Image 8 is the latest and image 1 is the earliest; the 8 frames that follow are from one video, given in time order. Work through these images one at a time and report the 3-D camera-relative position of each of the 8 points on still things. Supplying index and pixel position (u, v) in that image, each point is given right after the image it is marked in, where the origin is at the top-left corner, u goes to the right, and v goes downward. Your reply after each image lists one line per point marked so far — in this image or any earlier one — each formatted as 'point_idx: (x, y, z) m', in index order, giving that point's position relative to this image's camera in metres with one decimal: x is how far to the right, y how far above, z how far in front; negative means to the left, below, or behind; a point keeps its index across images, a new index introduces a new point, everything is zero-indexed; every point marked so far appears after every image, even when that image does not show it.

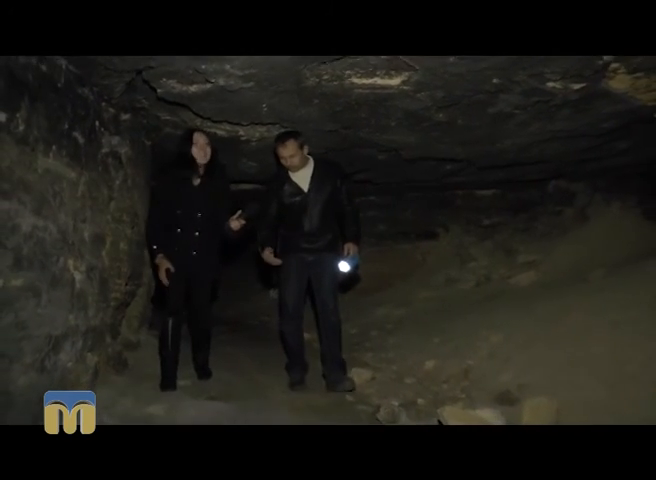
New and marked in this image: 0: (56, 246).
0: (-1.2, 0.0, +3.4) m
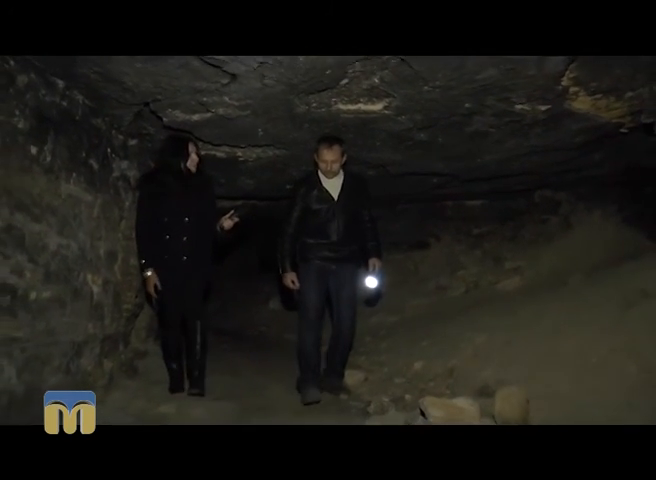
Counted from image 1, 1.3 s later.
0: (-1.3, -0.1, +3.8) m
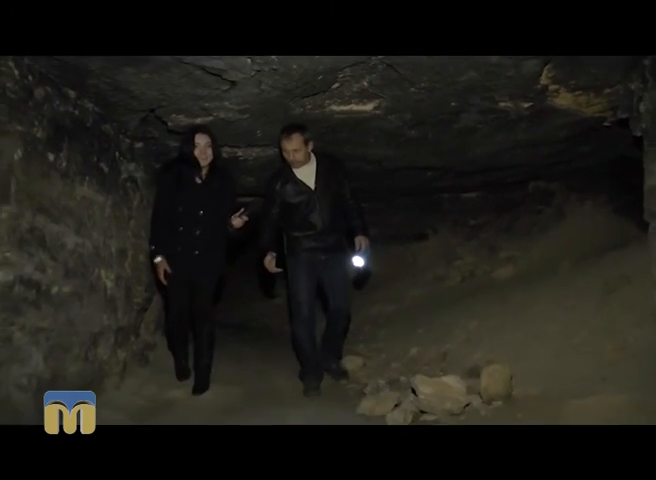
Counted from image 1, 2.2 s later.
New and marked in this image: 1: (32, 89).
0: (-1.3, -0.1, +4.1) m
1: (-1.4, +0.7, +3.5) m
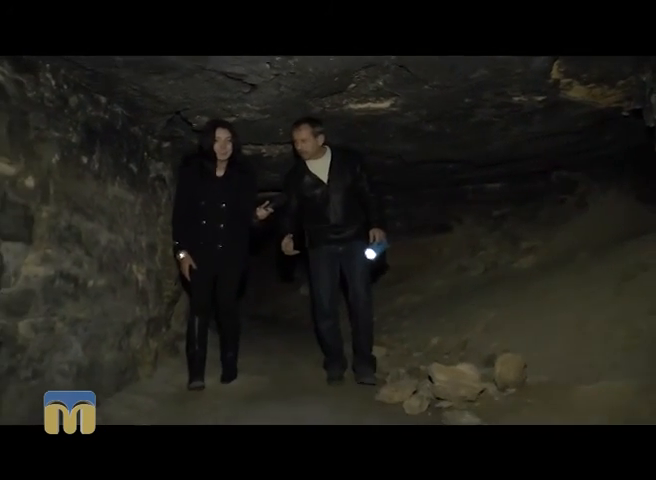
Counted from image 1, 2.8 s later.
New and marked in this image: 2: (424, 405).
0: (-1.2, -0.1, +4.4) m
1: (-1.3, +0.7, +3.8) m
2: (+0.5, -0.9, +4.1) m
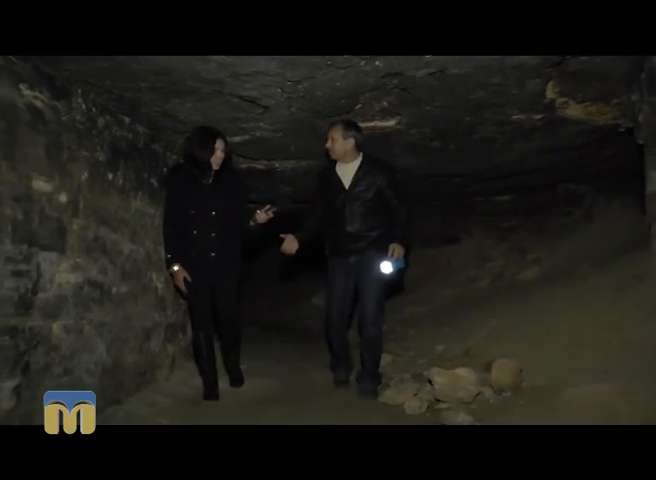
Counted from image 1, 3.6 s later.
0: (-1.2, -0.1, +4.7) m
1: (-1.3, +0.7, +4.1) m
2: (+0.6, -1.0, +4.3) m
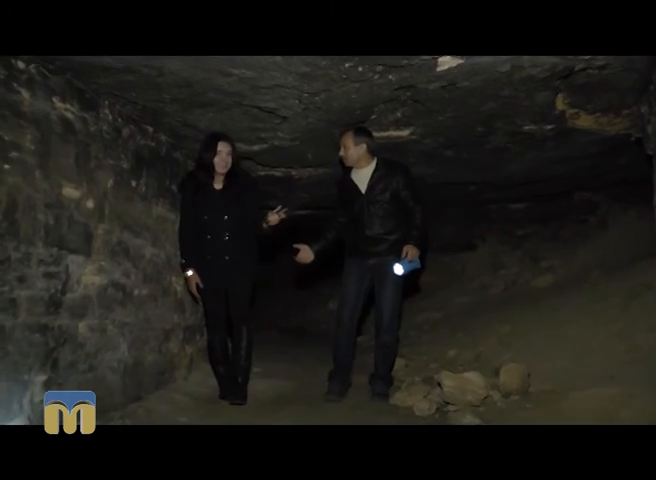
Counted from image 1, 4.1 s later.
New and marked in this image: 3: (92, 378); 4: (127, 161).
0: (-1.1, -0.2, +4.9) m
1: (-1.2, +0.6, +4.3) m
2: (+0.6, -1.0, +4.5) m
3: (-1.2, -0.7, +3.9) m
4: (-1.2, +0.5, +4.3) m
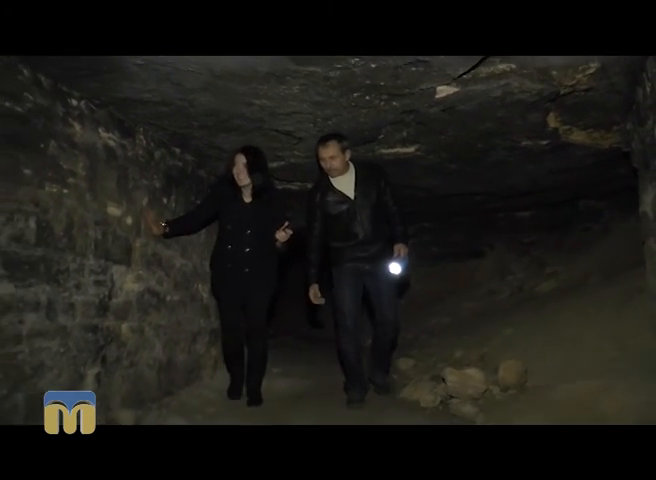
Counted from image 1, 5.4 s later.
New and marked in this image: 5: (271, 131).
0: (-1.0, -0.2, +5.4) m
1: (-1.1, +0.6, +4.7) m
2: (+0.7, -1.1, +4.9) m
3: (-1.2, -0.8, +4.4) m
4: (-1.1, +0.4, +4.8) m
5: (-0.4, +0.7, +5.1) m
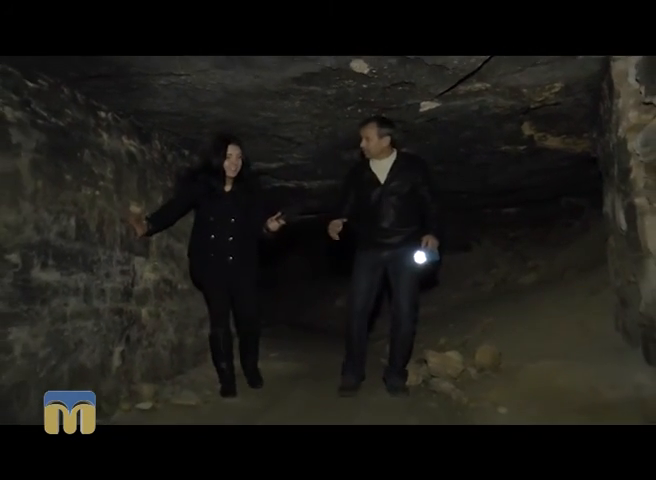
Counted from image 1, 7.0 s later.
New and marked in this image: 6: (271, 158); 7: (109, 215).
0: (-1.0, -0.2, +5.9) m
1: (-1.2, +0.6, +5.3) m
2: (+0.7, -1.0, +5.4) m
3: (-1.2, -0.8, +4.9) m
4: (-1.1, +0.4, +5.3) m
5: (-0.4, +0.8, +5.6) m
6: (-0.5, +0.7, +6.3) m
7: (-1.3, +0.1, +4.4) m
